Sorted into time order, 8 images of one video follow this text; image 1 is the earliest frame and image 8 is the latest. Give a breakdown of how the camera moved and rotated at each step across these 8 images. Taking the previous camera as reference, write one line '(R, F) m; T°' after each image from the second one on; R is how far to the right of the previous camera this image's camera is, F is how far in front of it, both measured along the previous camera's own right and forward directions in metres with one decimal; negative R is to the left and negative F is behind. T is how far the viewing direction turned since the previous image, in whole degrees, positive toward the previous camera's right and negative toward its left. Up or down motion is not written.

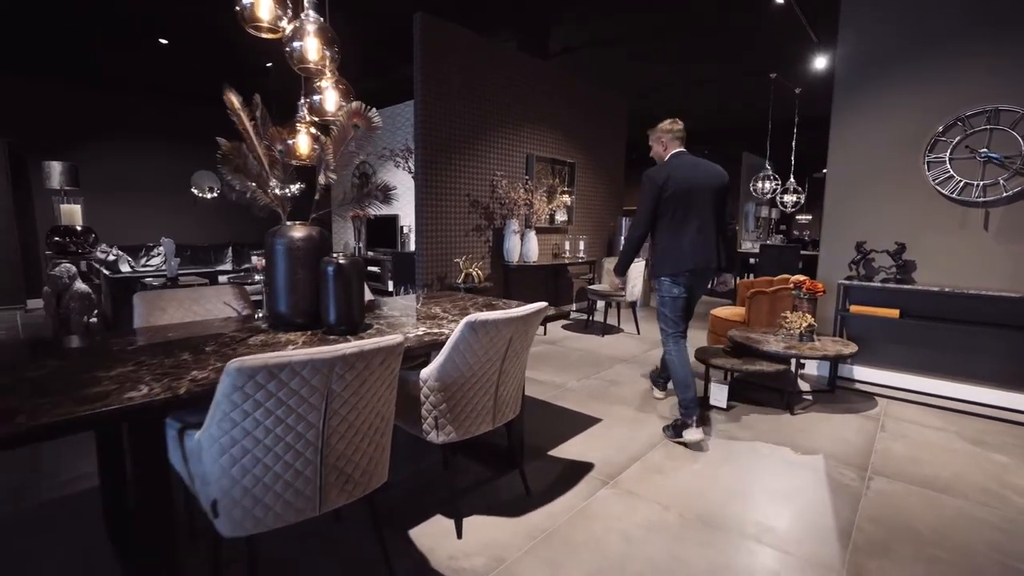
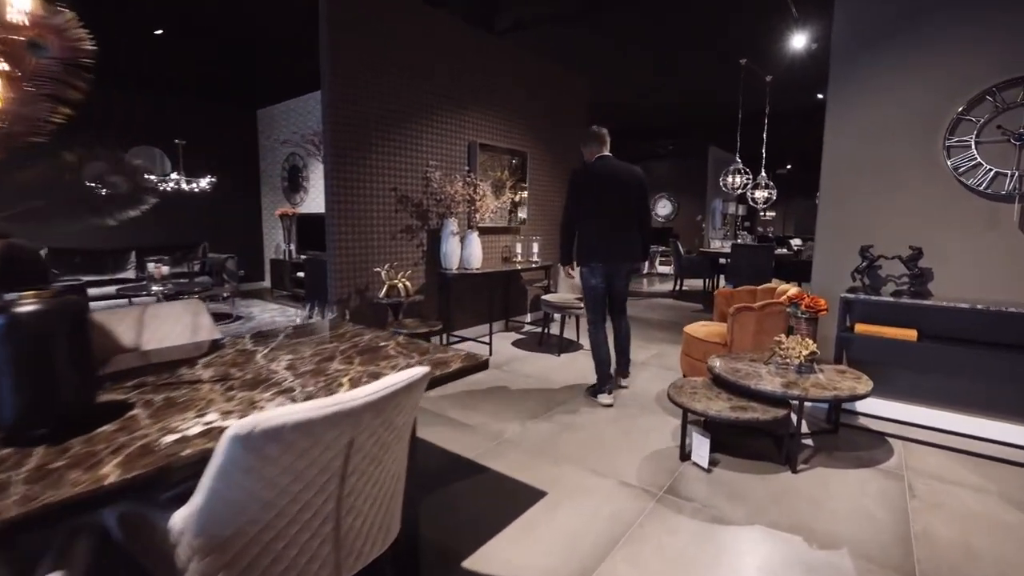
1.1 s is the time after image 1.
(+0.3, +0.8) m; +4°
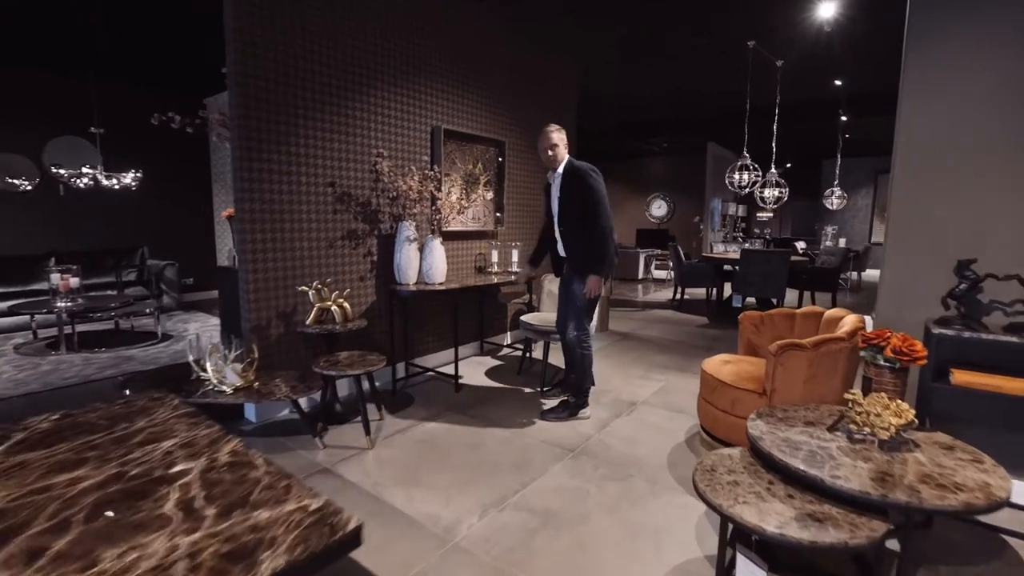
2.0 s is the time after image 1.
(+0.1, +0.8) m; +1°
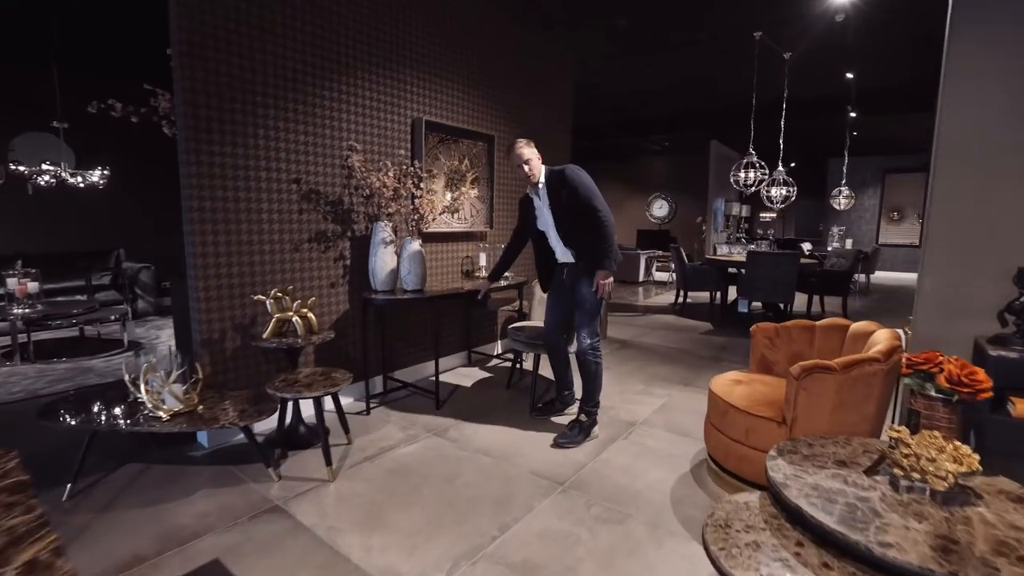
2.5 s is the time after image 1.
(+0.1, +0.3) m; 0°
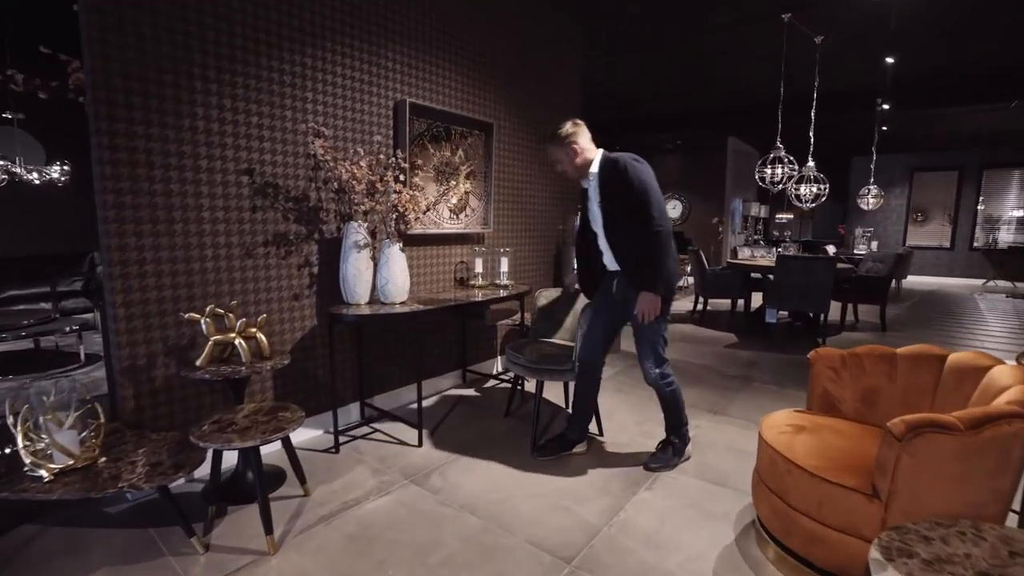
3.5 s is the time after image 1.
(+0.1, +0.5) m; -1°
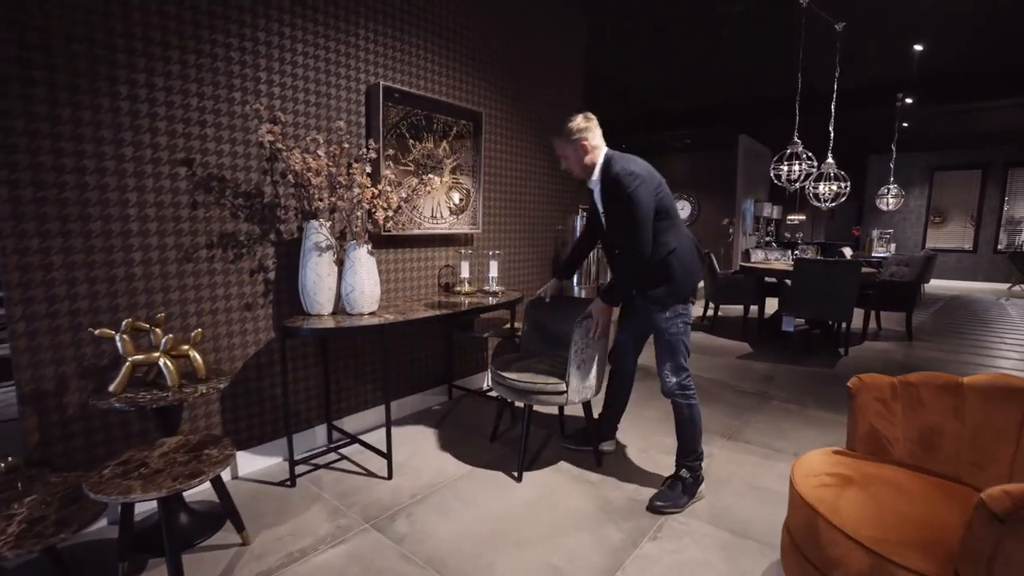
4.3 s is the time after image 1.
(+0.1, +0.3) m; -1°
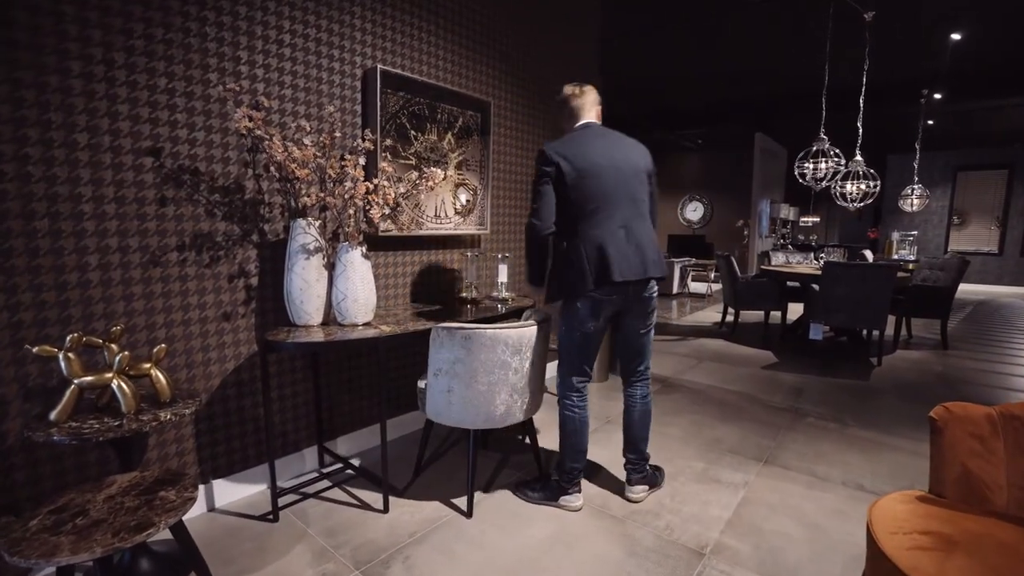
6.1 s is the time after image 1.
(0.0, +0.3) m; -1°
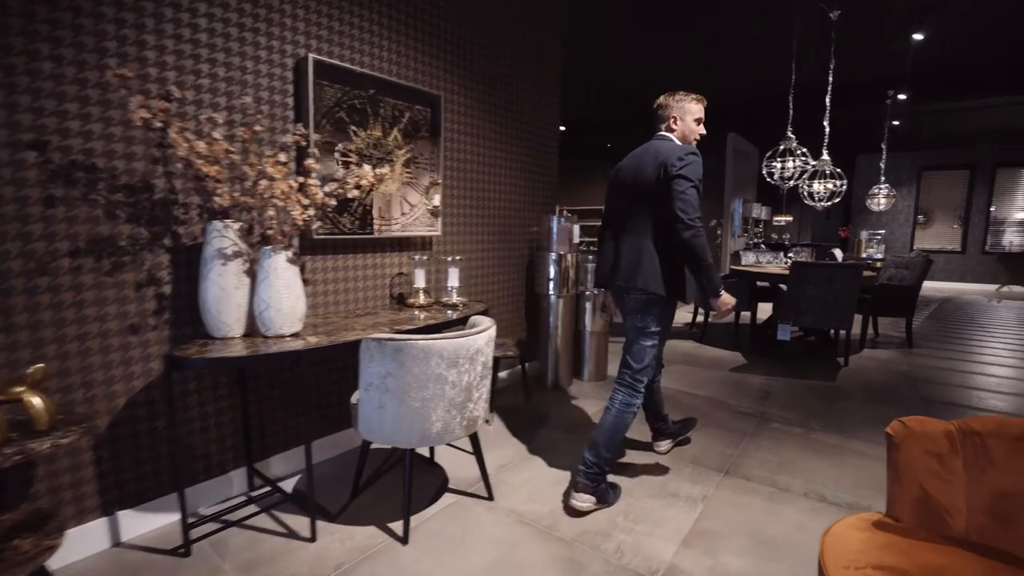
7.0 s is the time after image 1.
(+0.2, +0.1) m; +2°
